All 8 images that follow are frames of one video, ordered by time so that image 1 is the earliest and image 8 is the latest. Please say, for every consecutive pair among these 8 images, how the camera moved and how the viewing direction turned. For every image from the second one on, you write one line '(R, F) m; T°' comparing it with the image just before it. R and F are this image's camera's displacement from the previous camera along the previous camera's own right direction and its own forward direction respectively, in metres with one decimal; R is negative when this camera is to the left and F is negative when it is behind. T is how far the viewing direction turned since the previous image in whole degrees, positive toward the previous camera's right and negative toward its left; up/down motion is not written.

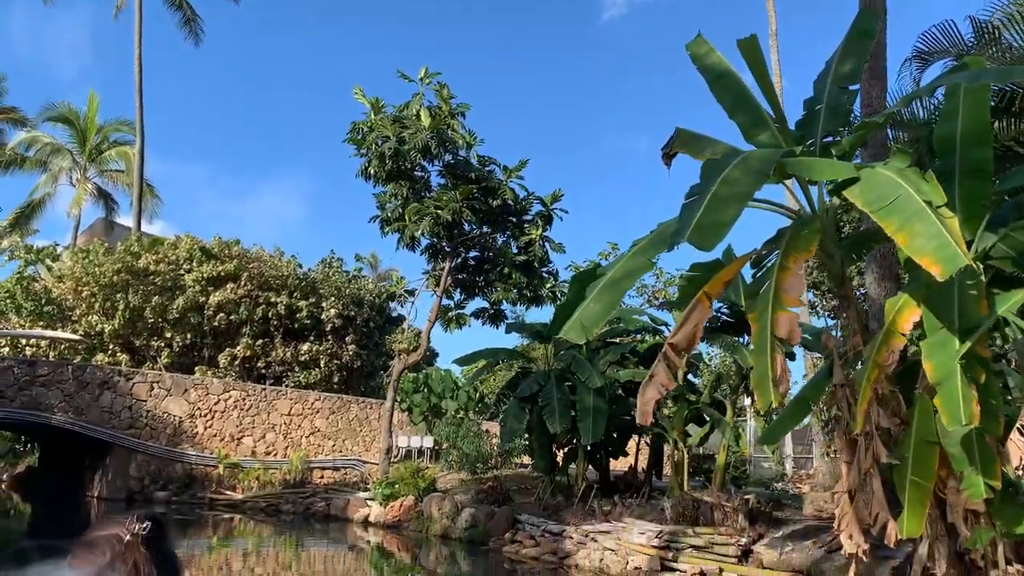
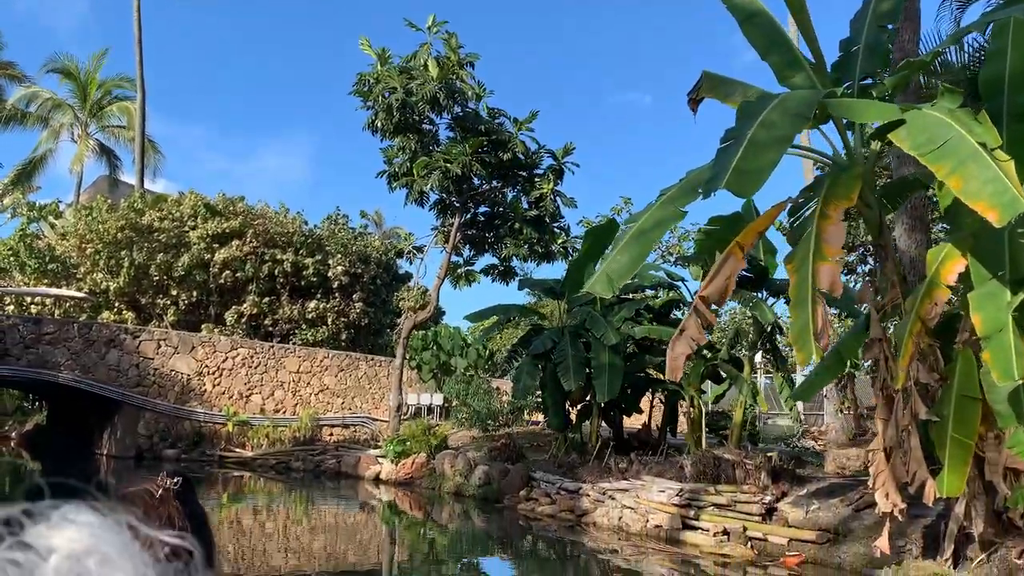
(-0.1, +0.3) m; 0°
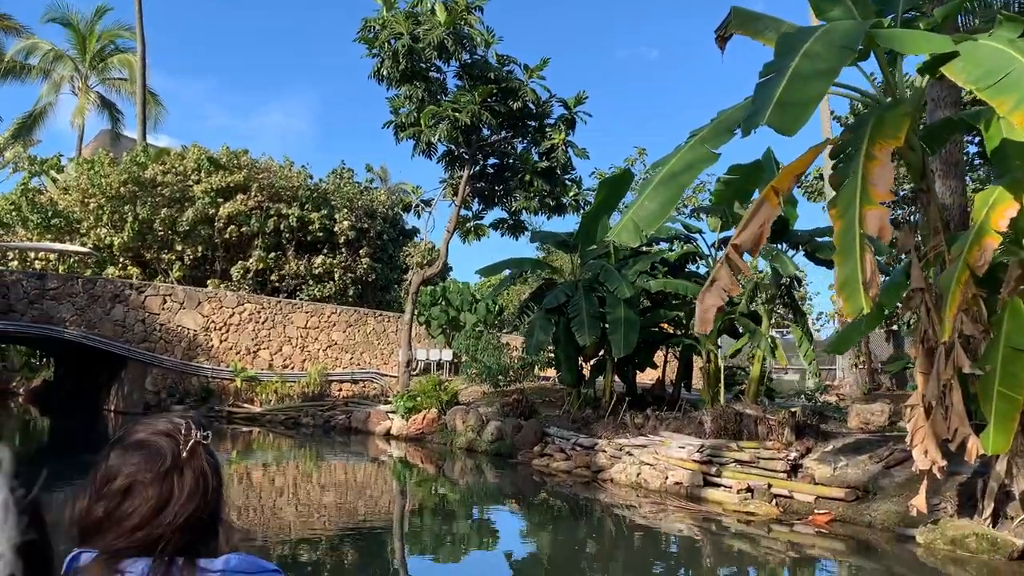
(-0.1, +0.3) m; 0°
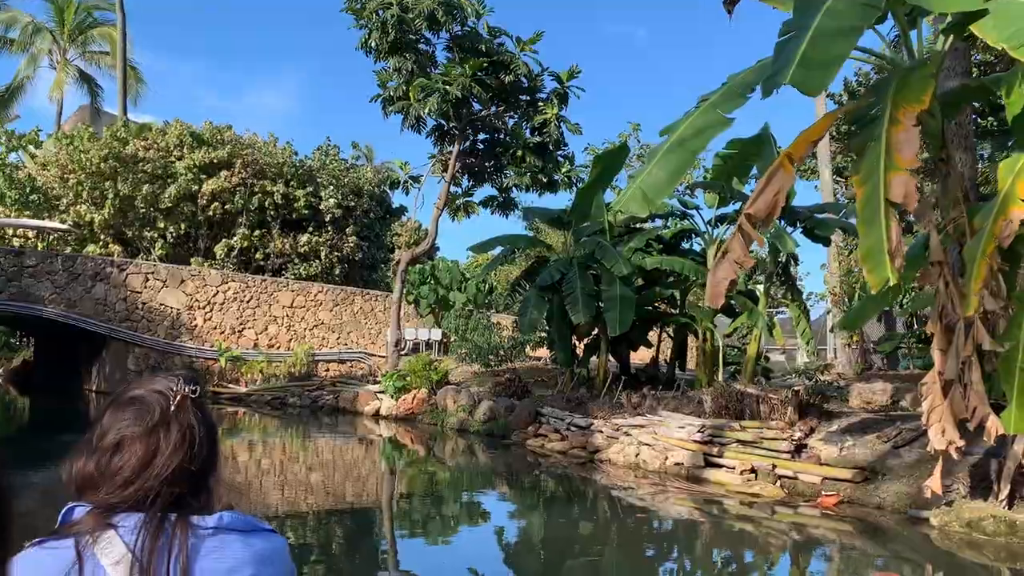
(-0.1, +0.3) m; +1°
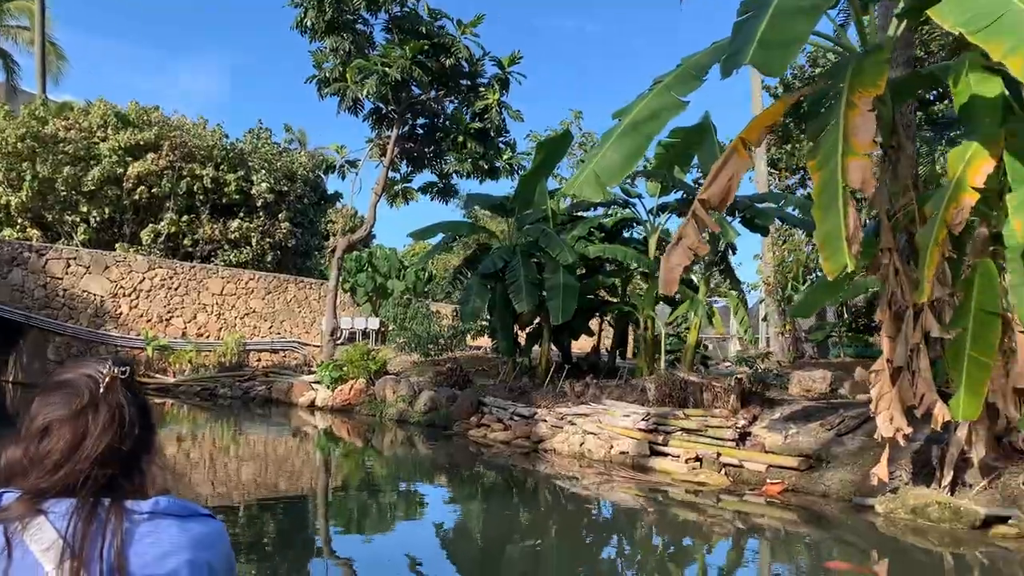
(-0.1, +0.2) m; +4°
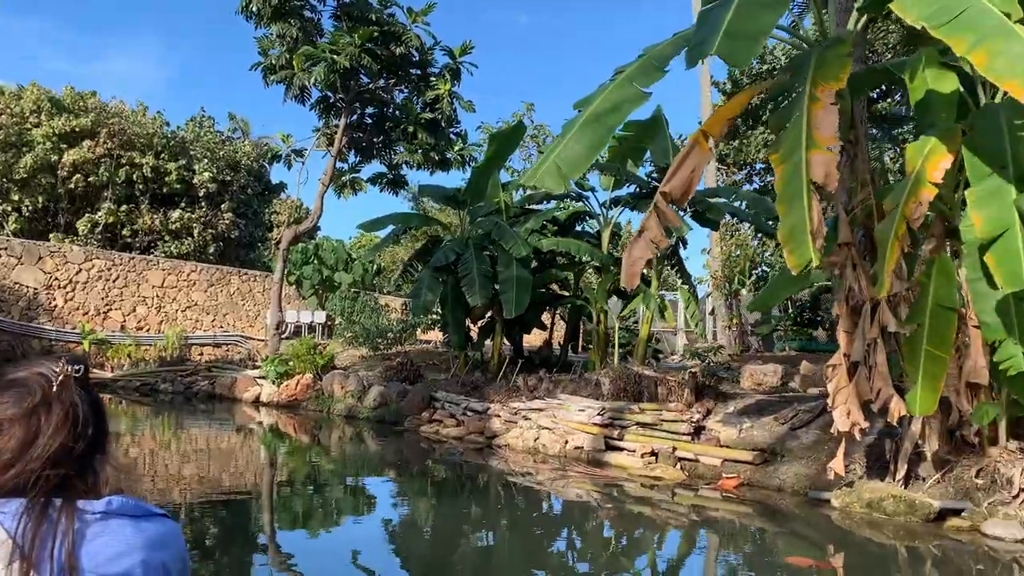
(-0.1, +0.1) m; +4°
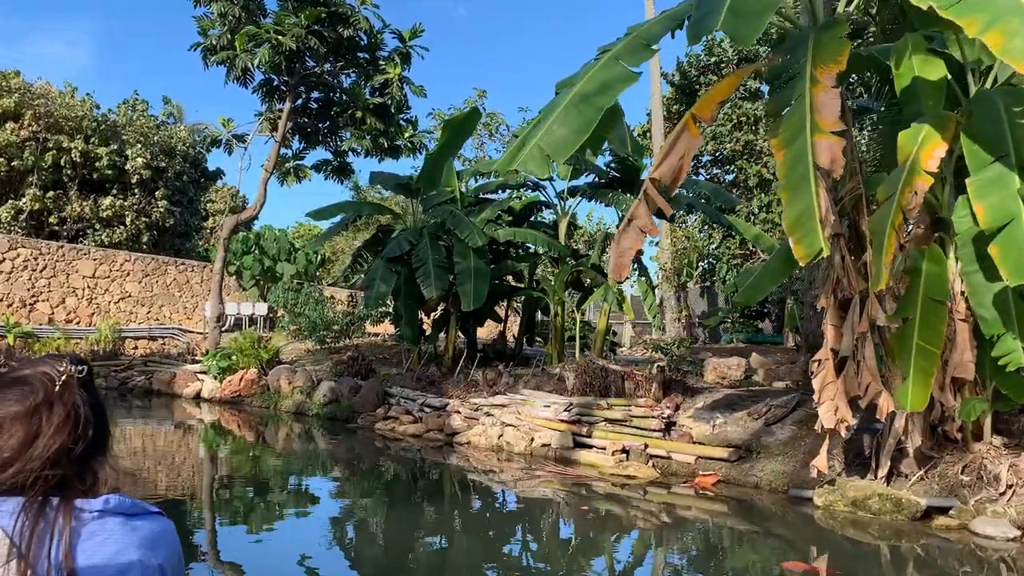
(-0.2, +0.3) m; +4°
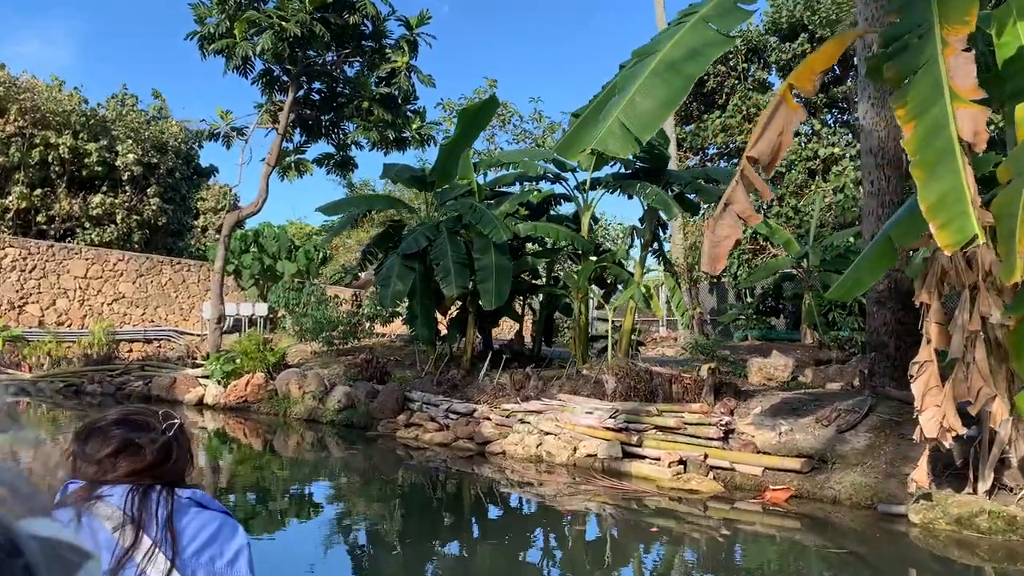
(-0.4, +0.6) m; +1°
